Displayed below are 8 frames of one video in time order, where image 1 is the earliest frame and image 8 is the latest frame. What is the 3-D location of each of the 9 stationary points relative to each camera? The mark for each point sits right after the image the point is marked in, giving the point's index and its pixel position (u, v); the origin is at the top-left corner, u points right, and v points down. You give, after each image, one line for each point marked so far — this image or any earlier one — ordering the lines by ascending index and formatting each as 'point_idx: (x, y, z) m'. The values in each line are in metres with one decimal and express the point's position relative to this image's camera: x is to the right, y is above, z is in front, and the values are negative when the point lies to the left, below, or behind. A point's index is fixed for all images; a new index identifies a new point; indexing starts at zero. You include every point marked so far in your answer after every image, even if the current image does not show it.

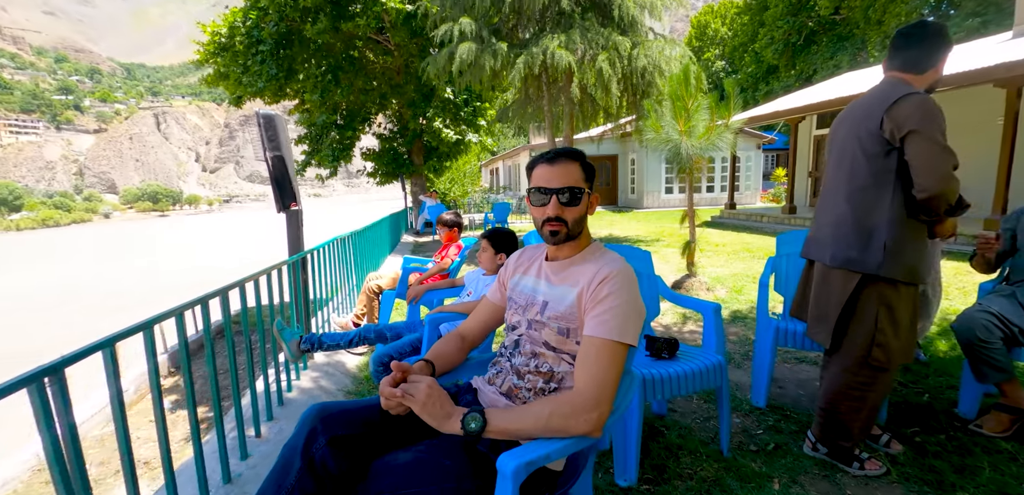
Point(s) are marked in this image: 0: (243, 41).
0: (-5.6, +4.3, +10.0) m
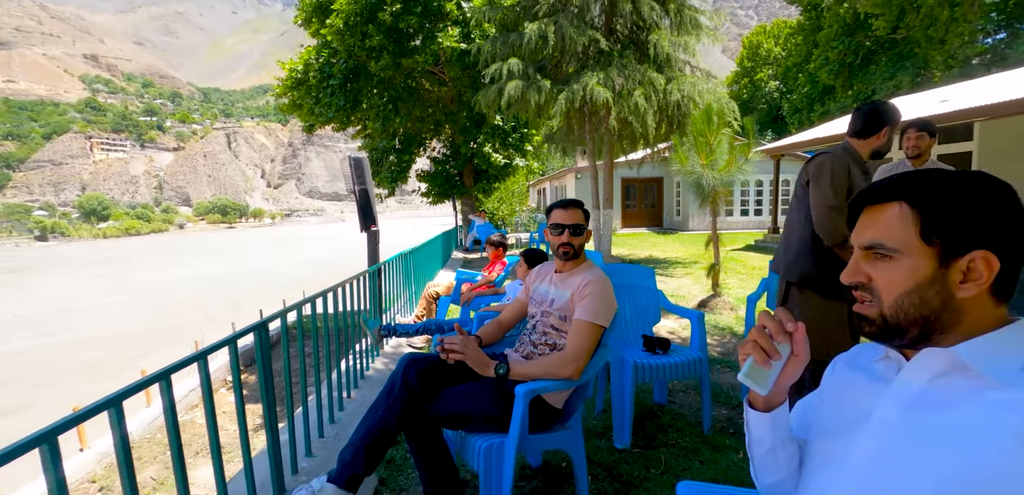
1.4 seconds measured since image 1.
0: (-4.6, +4.0, +11.3) m
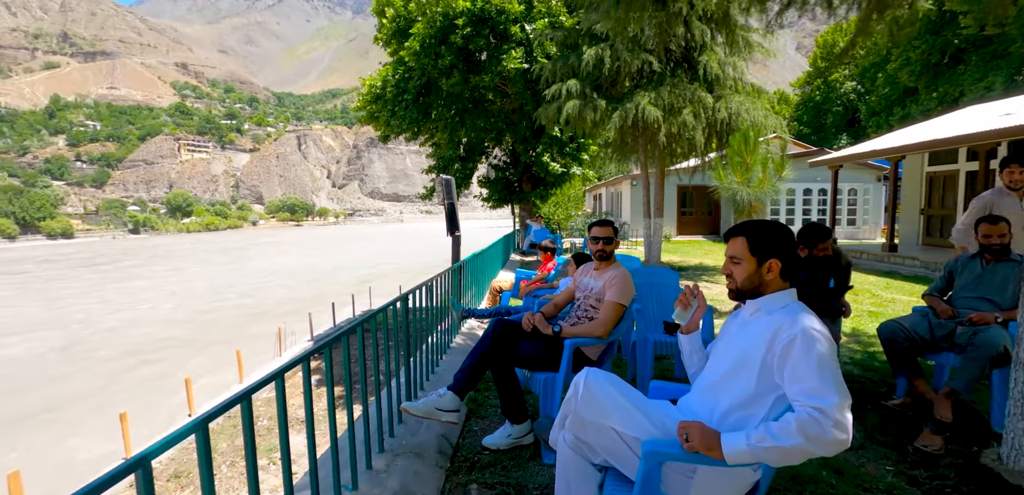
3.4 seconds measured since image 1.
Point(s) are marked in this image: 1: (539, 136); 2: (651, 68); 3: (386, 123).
0: (-3.1, +4.1, +12.7) m
1: (+0.7, +3.1, +13.4) m
2: (+2.8, +3.6, +9.7) m
3: (-3.5, +3.4, +13.3) m
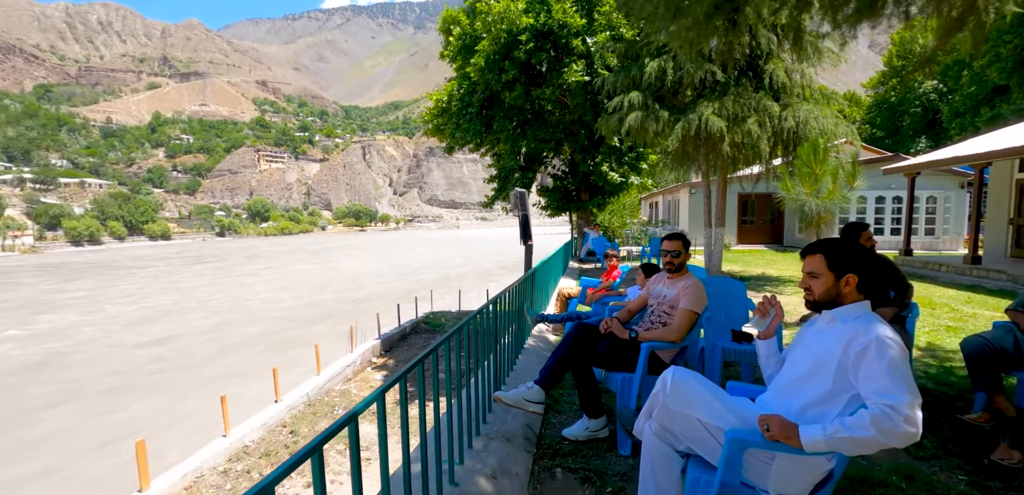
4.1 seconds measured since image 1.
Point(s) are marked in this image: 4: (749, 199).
0: (-1.5, +3.9, +13.3) m
1: (+2.4, +2.9, +13.6) m
2: (+4.1, +3.4, +9.7) m
3: (-1.7, +3.2, +13.9) m
4: (+9.8, +2.0, +19.9) m
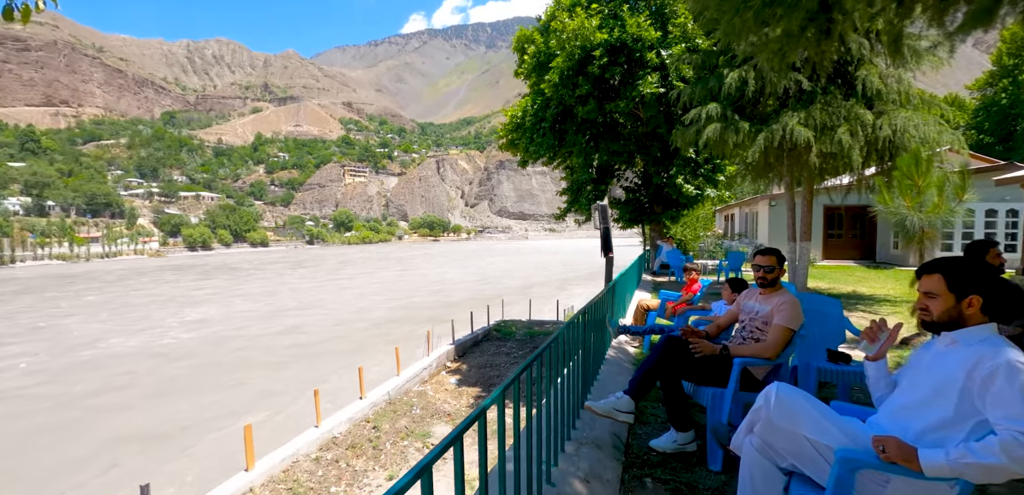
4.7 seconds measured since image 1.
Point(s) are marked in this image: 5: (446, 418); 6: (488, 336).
0: (+0.6, +3.6, +13.6) m
1: (+4.5, +2.5, +13.4) m
2: (+5.6, +3.1, +9.3) m
3: (+0.4, +2.9, +14.3) m
4: (+12.6, +1.4, +18.6) m
5: (-1.0, -2.6, +7.3) m
6: (-0.6, -2.1, +11.7) m
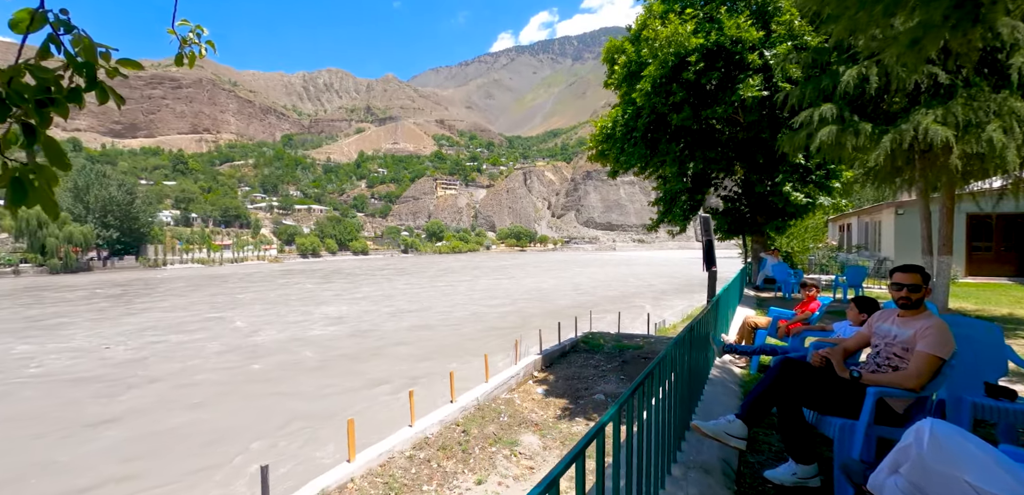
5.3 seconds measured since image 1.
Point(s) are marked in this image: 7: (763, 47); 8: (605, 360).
0: (+3.1, +3.3, +13.4) m
1: (+6.9, +2.2, +12.4) m
2: (+7.3, +2.9, +8.2) m
3: (+3.0, +2.5, +14.0) m
4: (+15.8, +0.9, +16.1) m
5: (+0.3, -2.7, +7.3) m
6: (+1.5, -2.4, +11.5) m
7: (+5.7, +4.6, +10.9) m
8: (+2.0, -2.4, +10.5) m
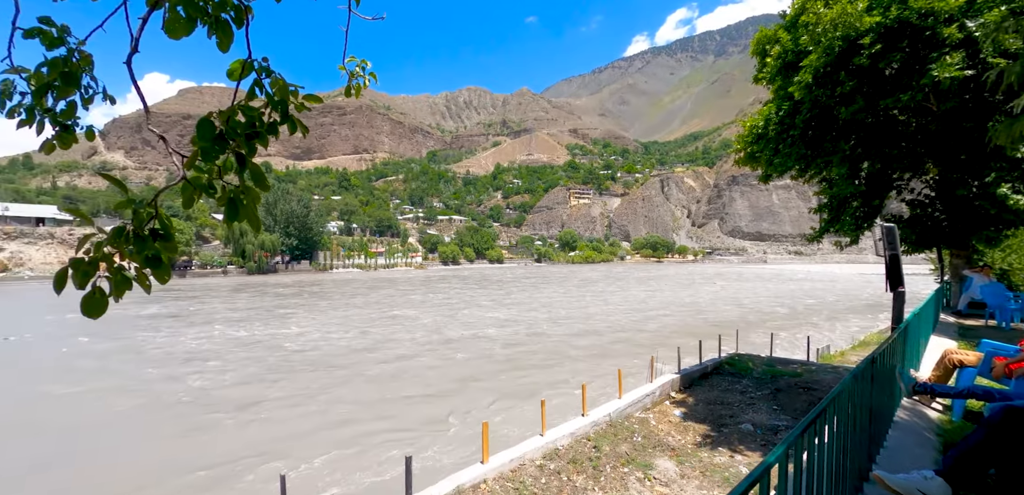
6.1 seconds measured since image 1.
0: (+6.6, +3.0, +11.9) m
1: (+9.9, +1.9, +10.0) m
2: (+9.2, +2.6, +5.8) m
3: (+6.6, +2.2, +12.6) m
4: (+19.5, +0.4, +11.1) m
5: (+2.2, -2.9, +6.7) m
6: (+4.5, -2.7, +10.5) m
7: (+8.4, +4.3, +8.9) m
8: (+4.7, -2.7, +9.3) m
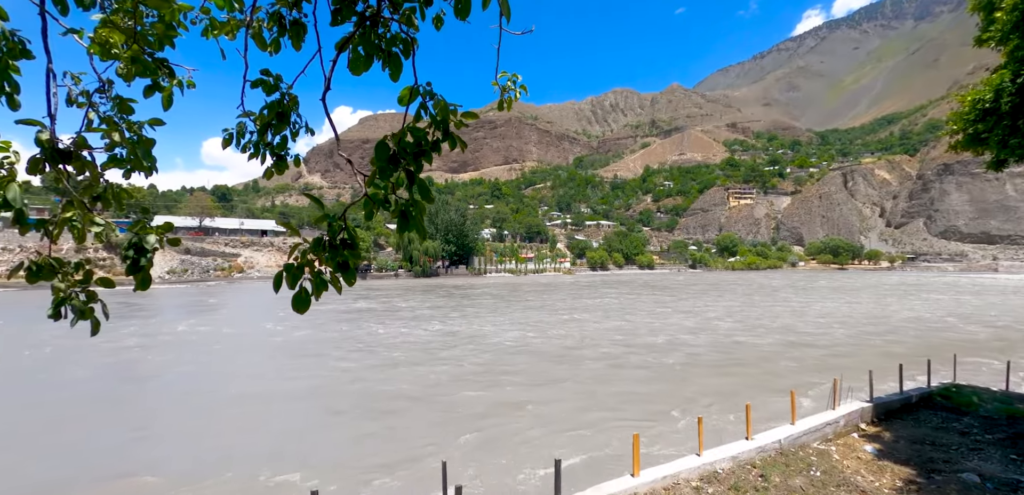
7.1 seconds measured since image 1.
0: (+9.8, +2.9, +9.4) m
1: (+12.4, +1.8, +6.5) m
2: (+10.5, +2.6, +2.8) m
3: (+10.1, +2.1, +10.0) m
4: (+21.9, +0.4, +4.7) m
5: (+4.1, -3.0, +5.7) m
6: (+7.4, -2.7, +8.6) m
7: (+10.7, +4.2, +6.0) m
8: (+7.3, -2.8, +7.4) m
